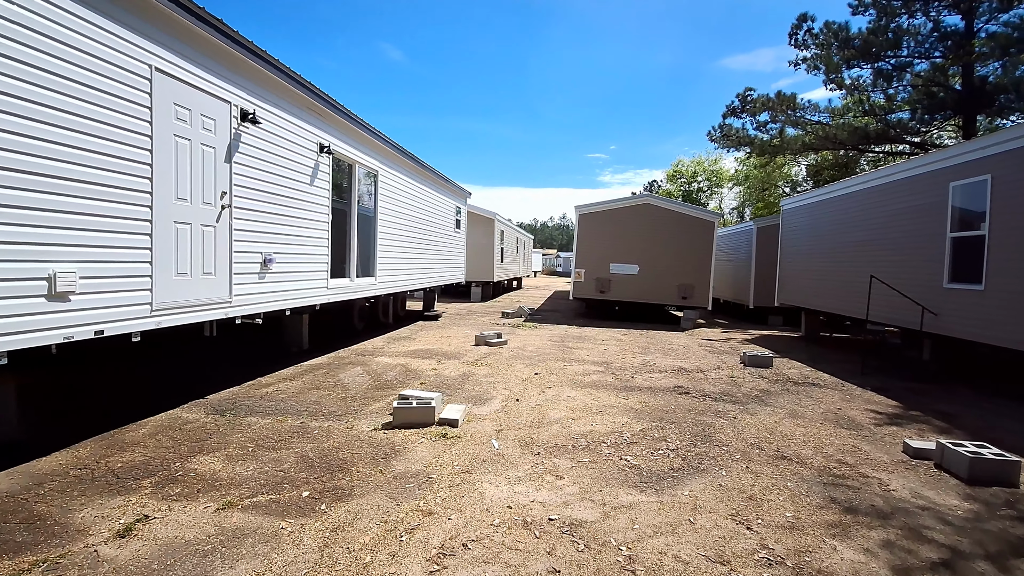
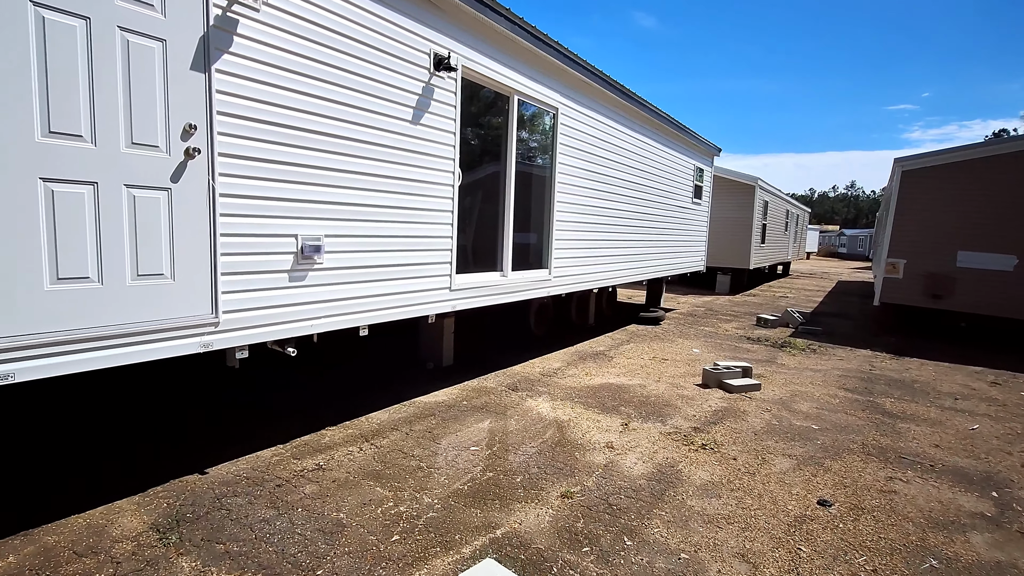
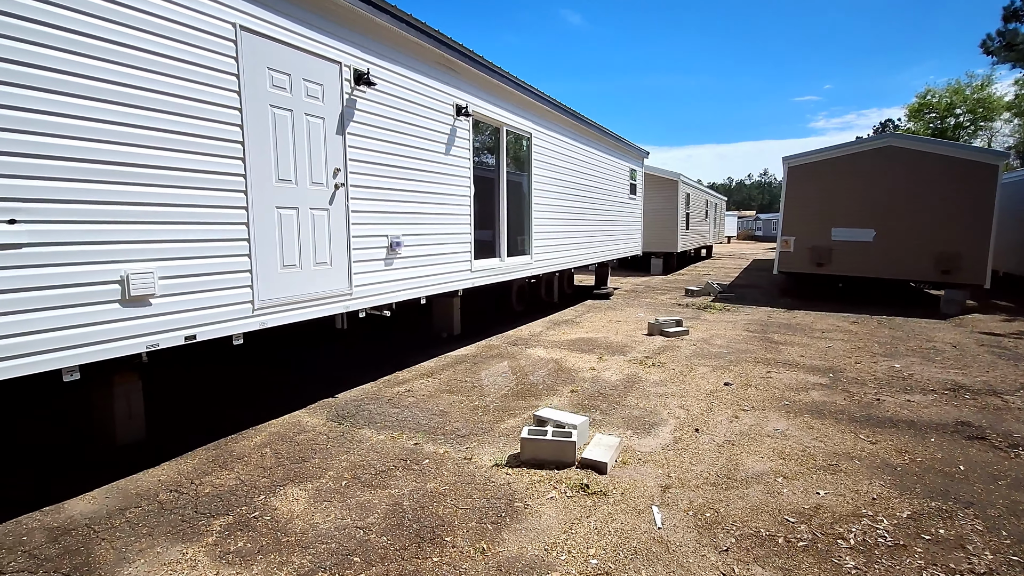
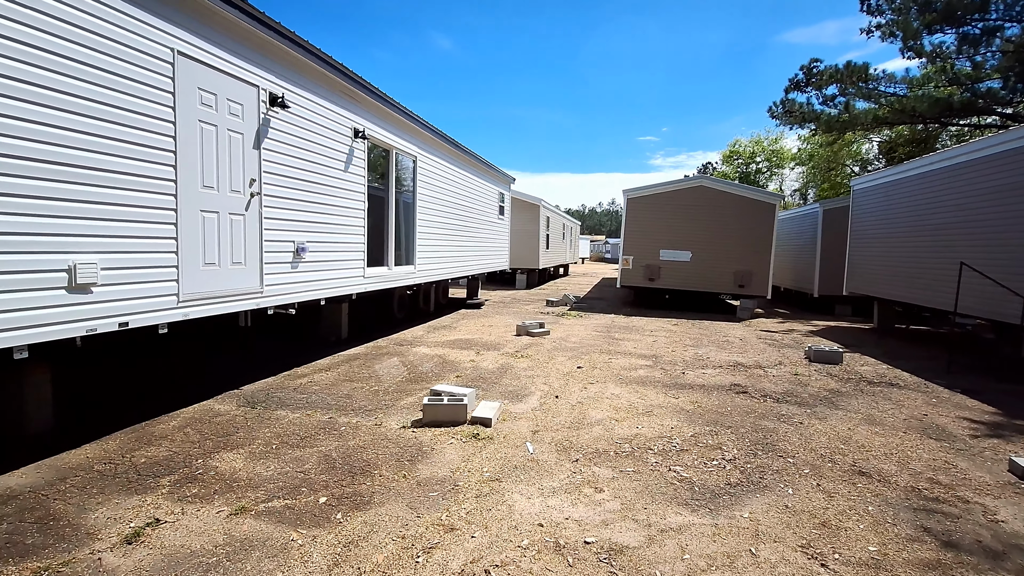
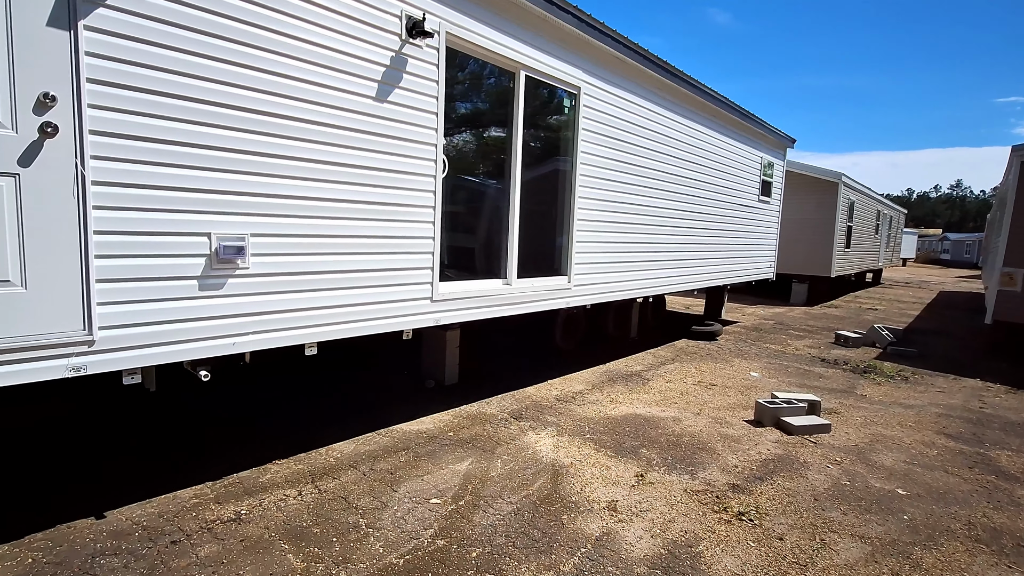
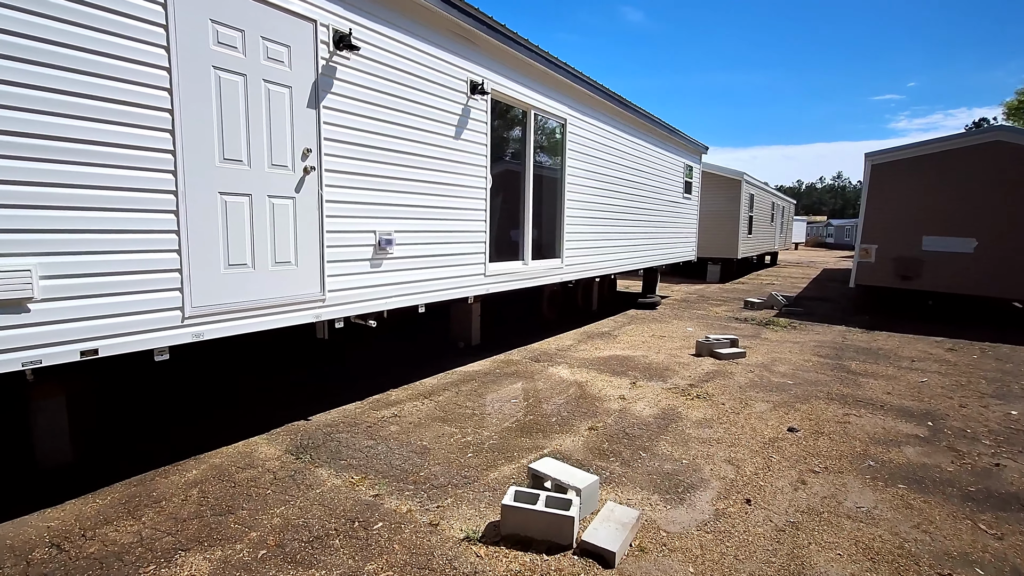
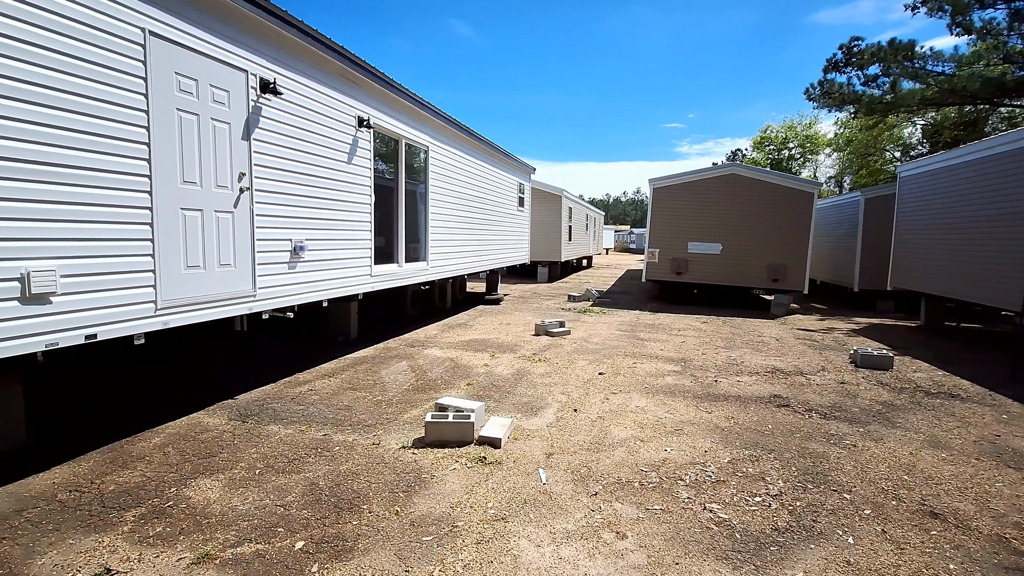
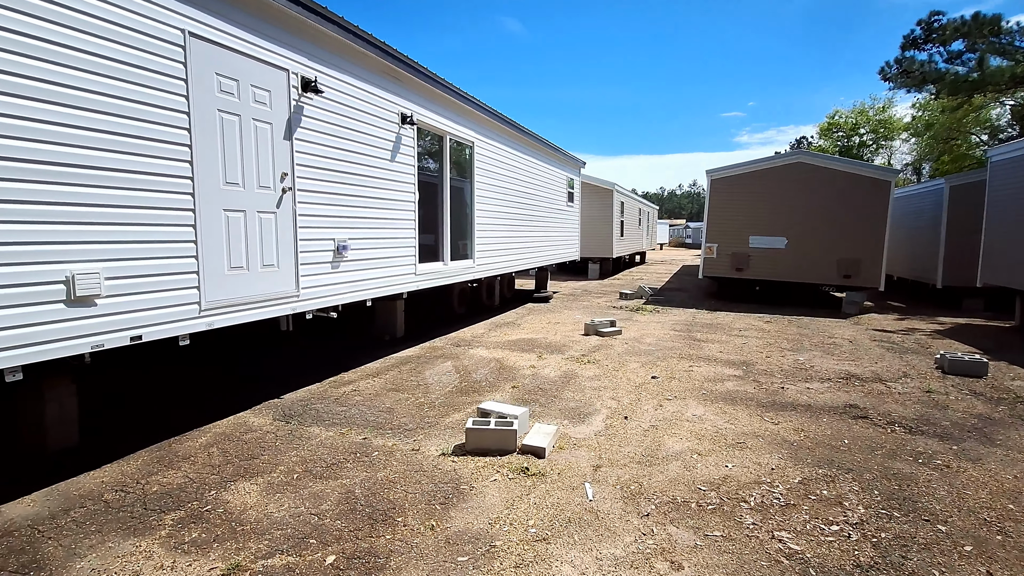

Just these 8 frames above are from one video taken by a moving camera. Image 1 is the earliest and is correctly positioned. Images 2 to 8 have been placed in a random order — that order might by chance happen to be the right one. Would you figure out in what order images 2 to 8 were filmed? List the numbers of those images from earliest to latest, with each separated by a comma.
4, 7, 8, 3, 6, 2, 5
